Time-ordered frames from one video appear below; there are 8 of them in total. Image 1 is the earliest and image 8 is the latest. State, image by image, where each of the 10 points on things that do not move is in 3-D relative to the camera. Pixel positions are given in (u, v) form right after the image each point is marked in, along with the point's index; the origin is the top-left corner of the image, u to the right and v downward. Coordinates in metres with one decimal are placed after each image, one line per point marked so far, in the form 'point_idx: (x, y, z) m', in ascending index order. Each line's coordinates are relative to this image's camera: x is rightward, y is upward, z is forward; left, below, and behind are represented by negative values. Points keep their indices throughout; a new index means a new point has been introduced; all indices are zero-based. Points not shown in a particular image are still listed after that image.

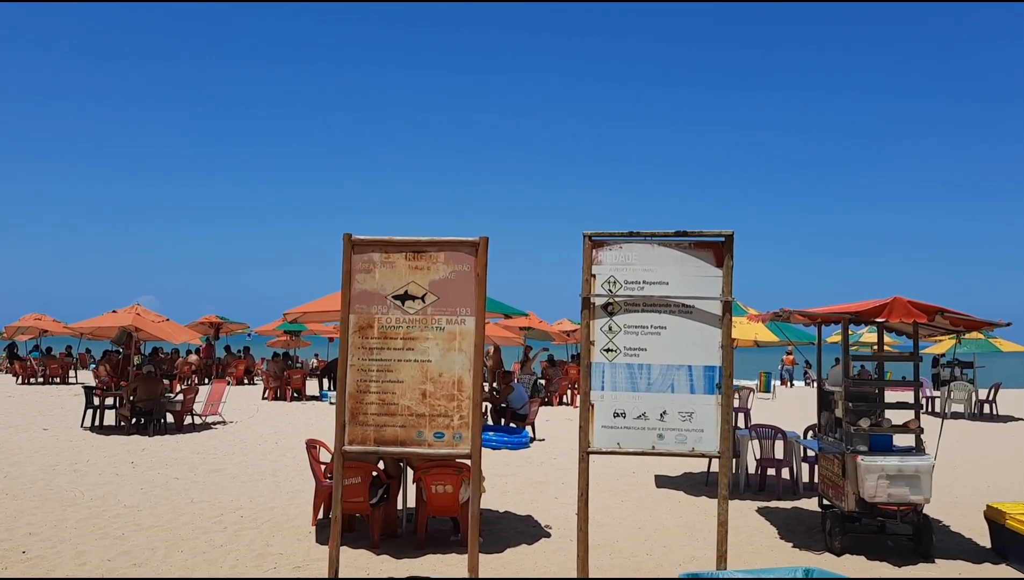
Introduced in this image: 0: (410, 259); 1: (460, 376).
0: (-0.7, +0.2, +5.9) m
1: (-0.3, -0.6, +5.8) m
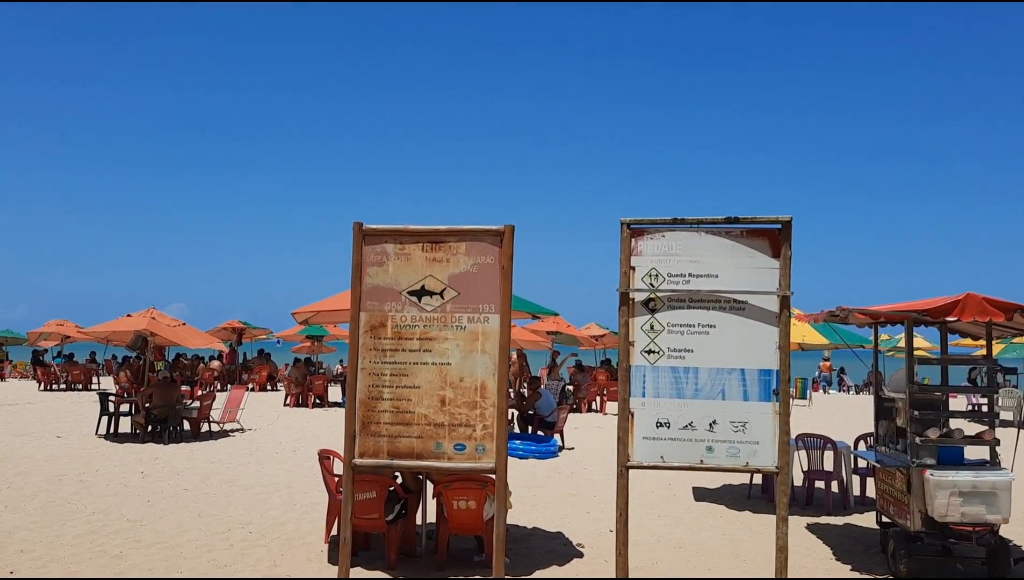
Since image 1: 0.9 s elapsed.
0: (-0.5, +0.2, +5.3) m
1: (-0.2, -0.5, +5.2) m
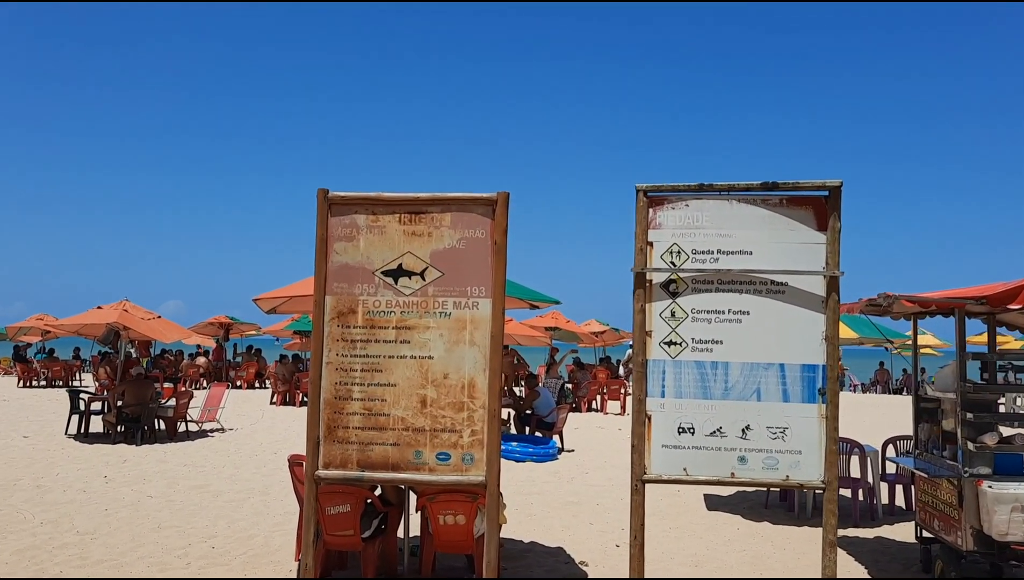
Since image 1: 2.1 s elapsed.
0: (-0.5, +0.3, +4.5) m
1: (-0.2, -0.4, +4.4) m
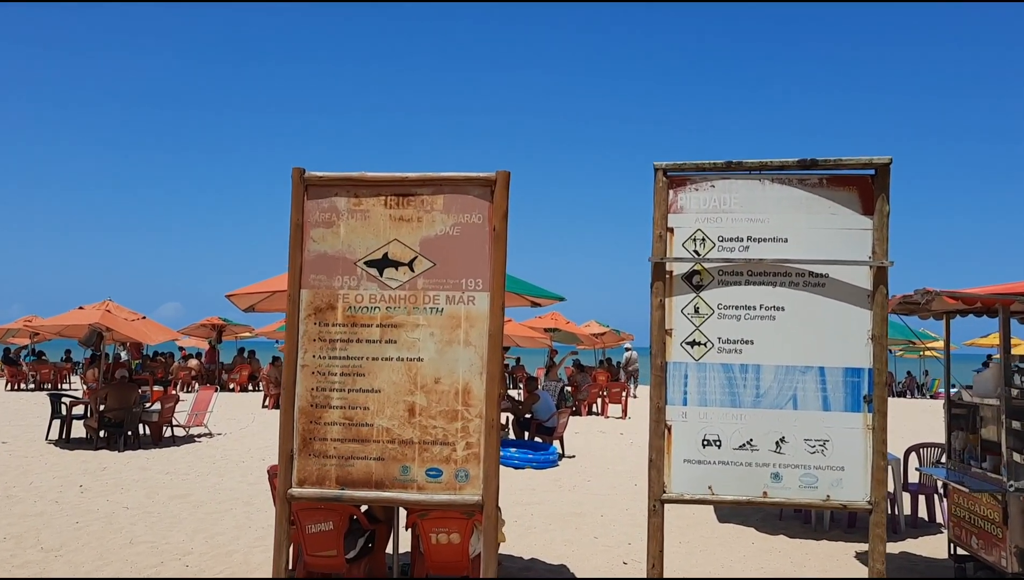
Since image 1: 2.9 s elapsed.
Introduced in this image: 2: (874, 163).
0: (-0.5, +0.4, +4.0) m
1: (-0.2, -0.4, +3.8) m
2: (+1.5, +0.5, +3.7) m
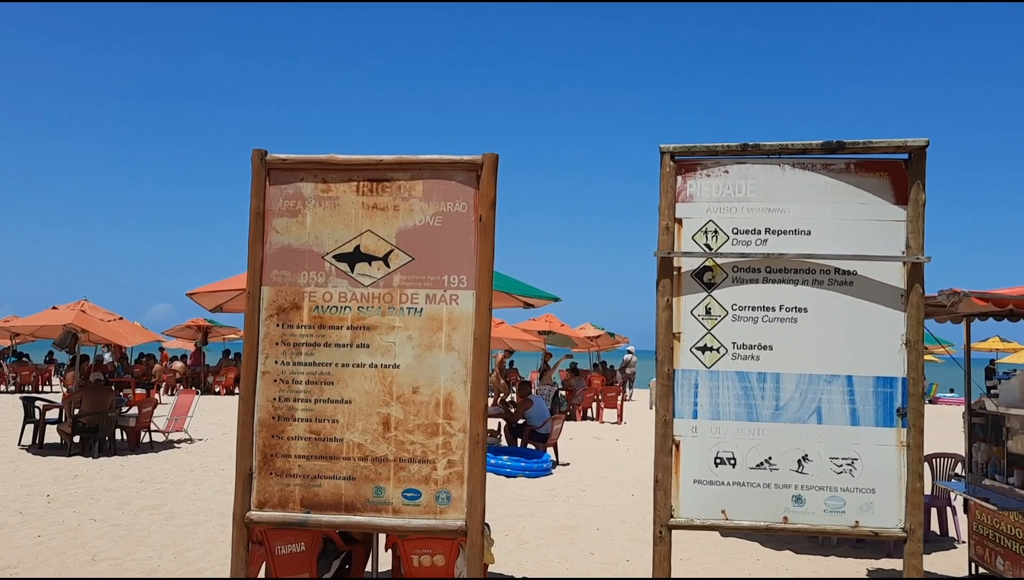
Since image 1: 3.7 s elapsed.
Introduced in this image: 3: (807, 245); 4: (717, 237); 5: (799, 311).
0: (-0.6, +0.4, +3.5) m
1: (-0.2, -0.4, +3.4) m
2: (+1.4, +0.5, +3.3) m
3: (+1.1, +0.2, +3.3) m
4: (+0.8, +0.2, +3.4) m
5: (+1.1, -0.1, +3.3) m
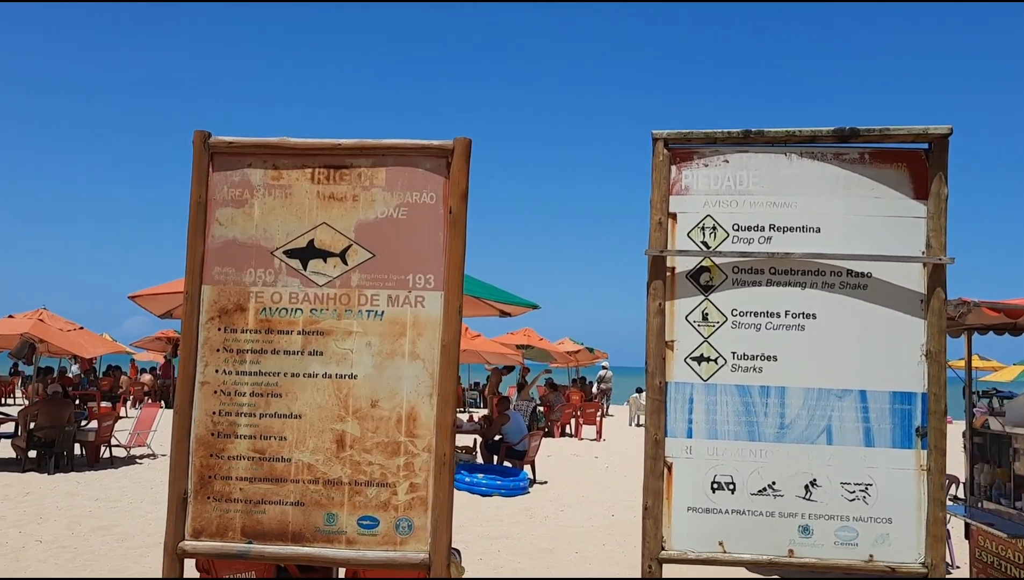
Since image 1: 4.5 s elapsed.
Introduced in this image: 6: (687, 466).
0: (-0.7, +0.4, +3.1) m
1: (-0.3, -0.4, +3.0) m
2: (+1.4, +0.5, +2.9) m
3: (+1.0, +0.2, +3.0) m
4: (+0.7, +0.2, +3.0) m
5: (+1.0, -0.1, +3.0) m
6: (+0.6, -0.6, +3.0) m
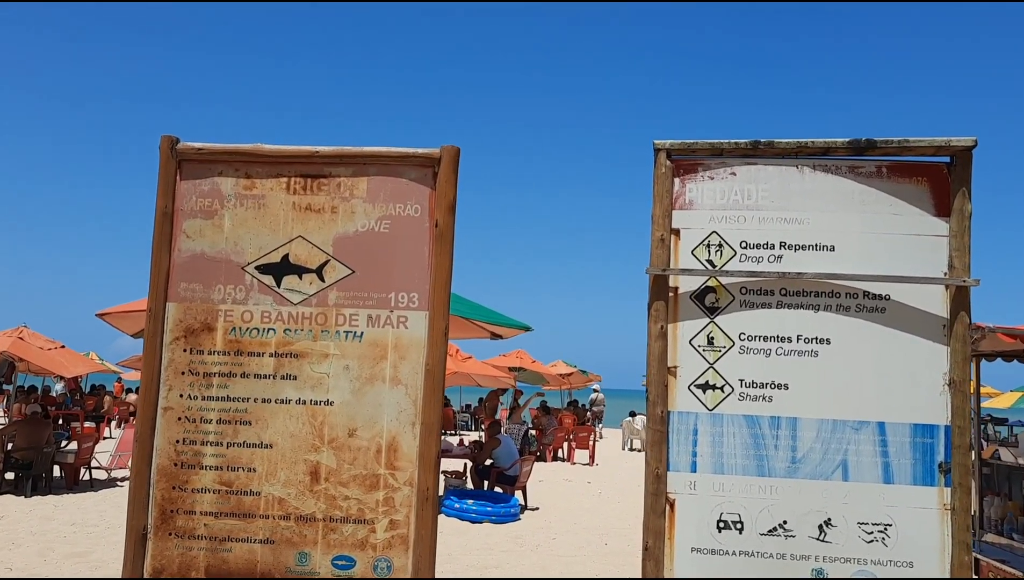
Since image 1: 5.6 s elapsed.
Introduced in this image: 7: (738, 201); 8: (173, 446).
0: (-0.7, +0.3, +2.9) m
1: (-0.4, -0.5, +2.8) m
2: (+1.3, +0.4, +2.7) m
3: (+1.0, +0.1, +2.8) m
4: (+0.7, +0.1, +2.8) m
5: (+0.9, -0.2, +2.7) m
6: (+0.5, -0.6, +2.7) m
7: (+0.7, +0.3, +2.8) m
8: (-1.1, -0.5, +2.8) m
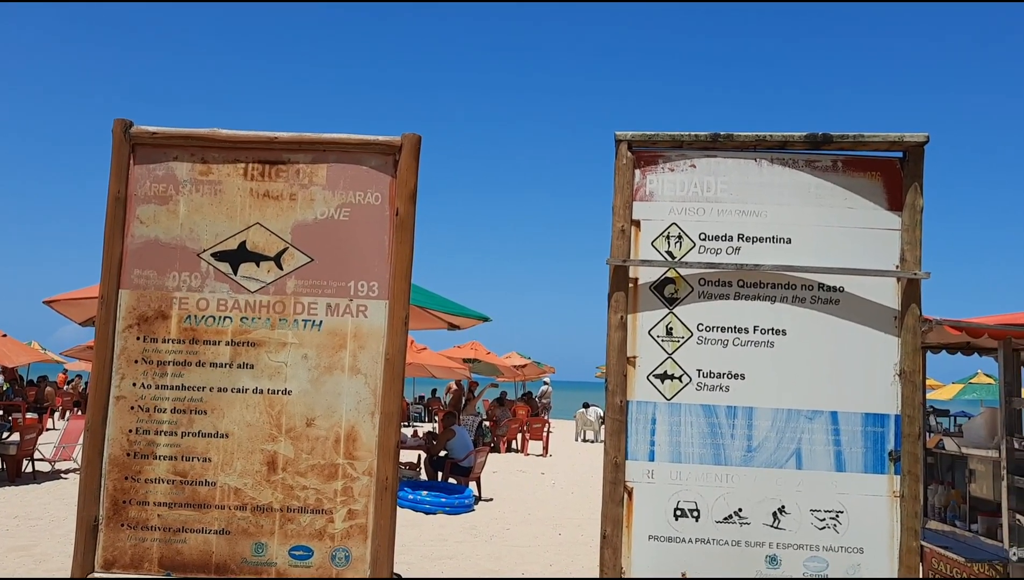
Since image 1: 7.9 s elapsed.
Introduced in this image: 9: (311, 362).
0: (-0.8, +0.4, +2.9) m
1: (-0.5, -0.4, +2.8) m
2: (+1.2, +0.5, +2.8) m
3: (+0.9, +0.1, +2.8) m
4: (+0.5, +0.1, +2.8) m
5: (+0.8, -0.1, +2.8) m
6: (+0.4, -0.6, +2.8) m
7: (+0.6, +0.3, +2.9) m
8: (-1.2, -0.4, +2.8) m
9: (-0.6, -0.2, +2.8) m
